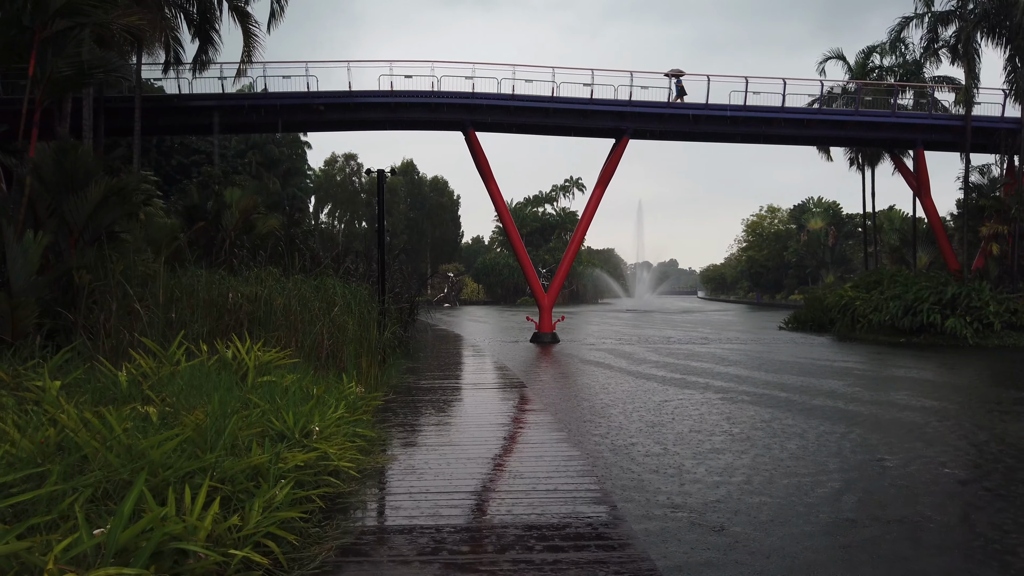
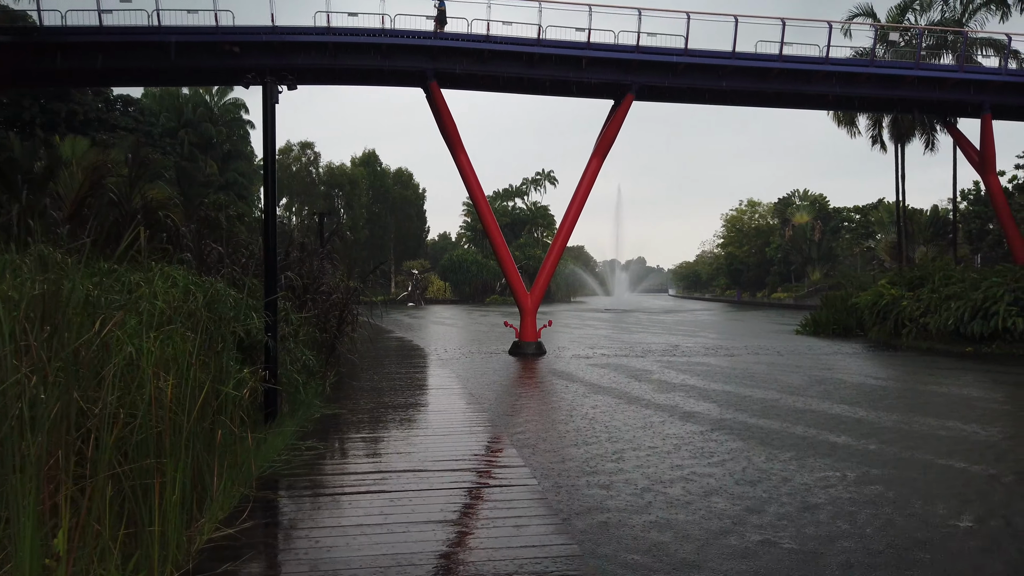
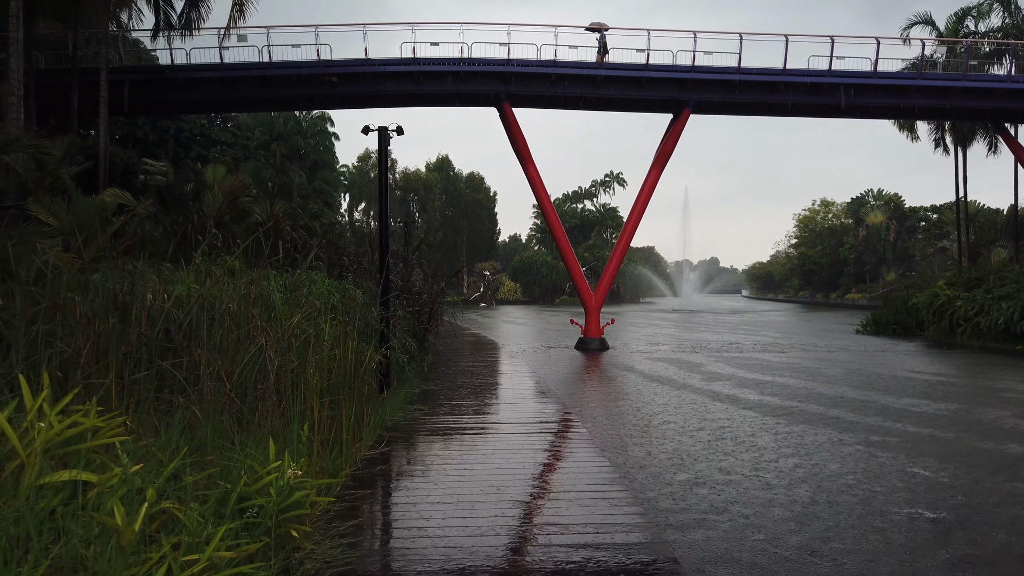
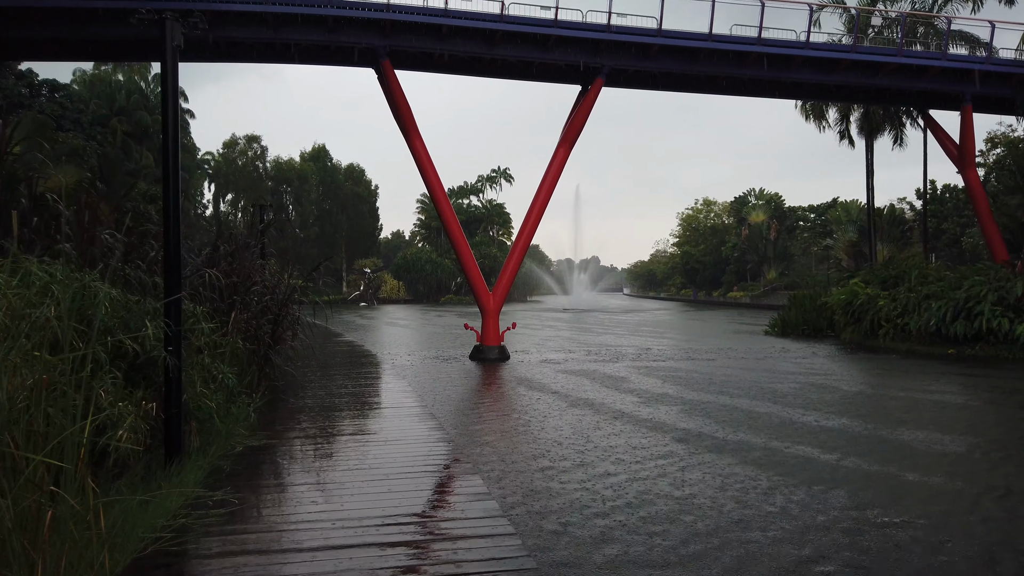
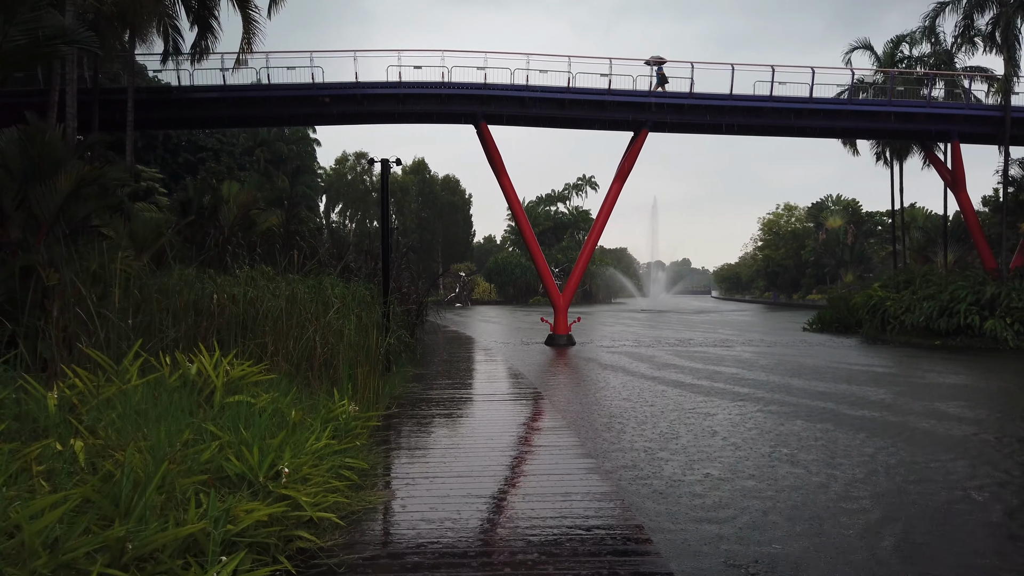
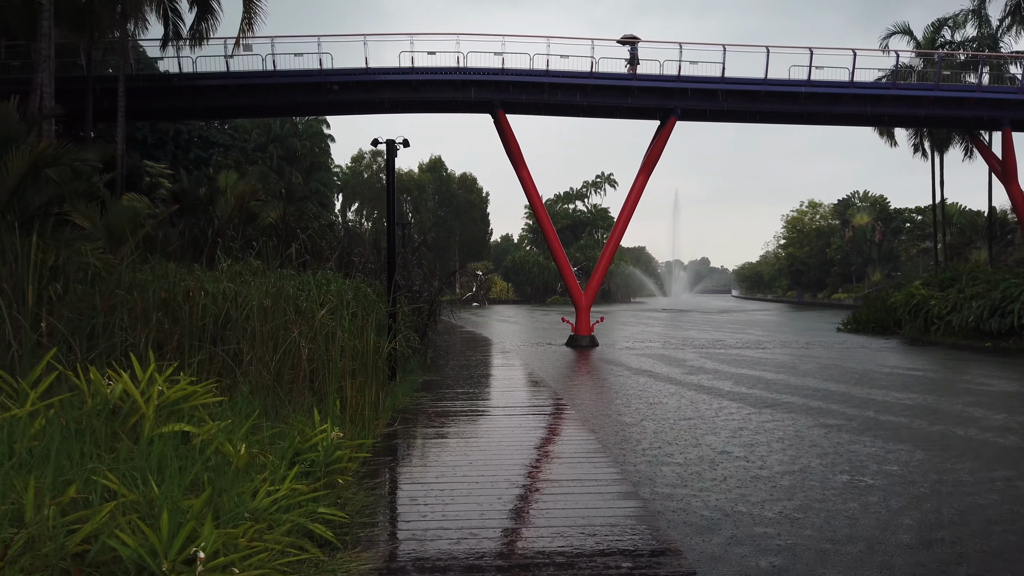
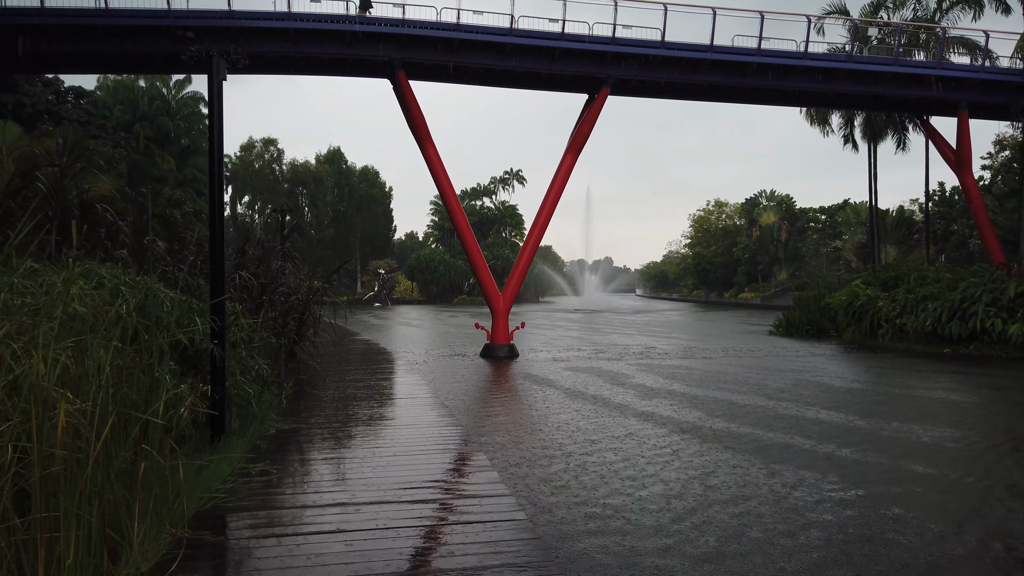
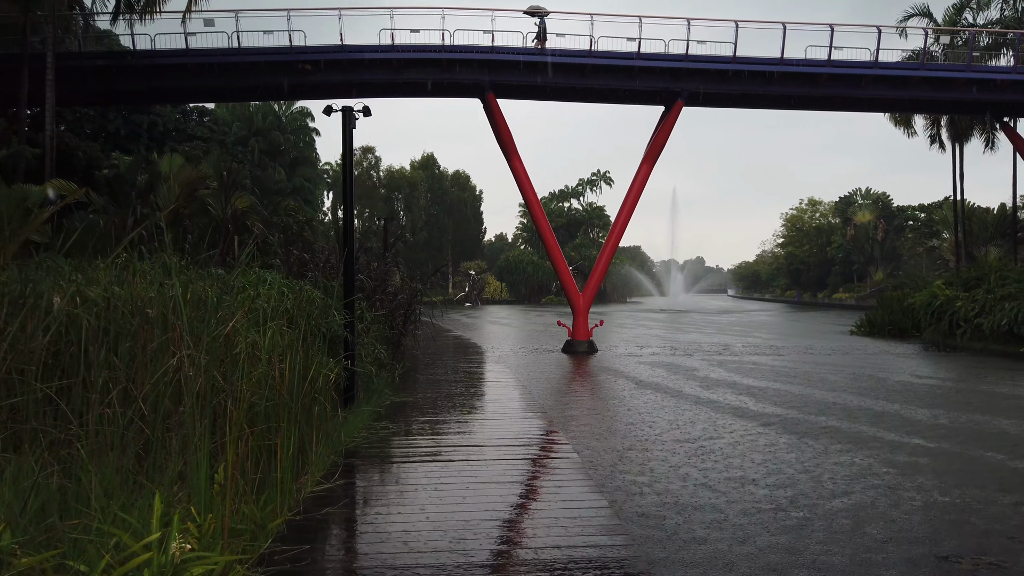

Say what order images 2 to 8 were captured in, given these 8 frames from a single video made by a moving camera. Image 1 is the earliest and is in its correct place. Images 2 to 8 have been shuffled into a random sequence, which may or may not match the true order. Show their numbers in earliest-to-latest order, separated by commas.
5, 6, 3, 8, 2, 7, 4
